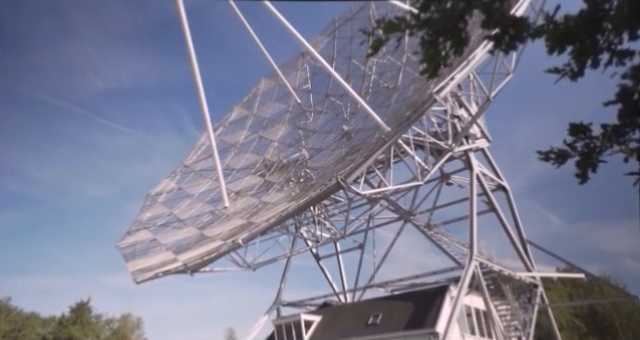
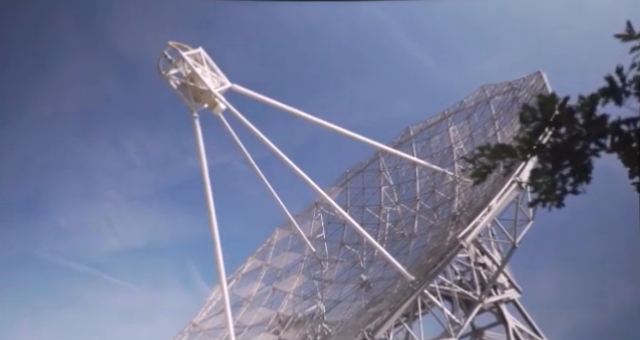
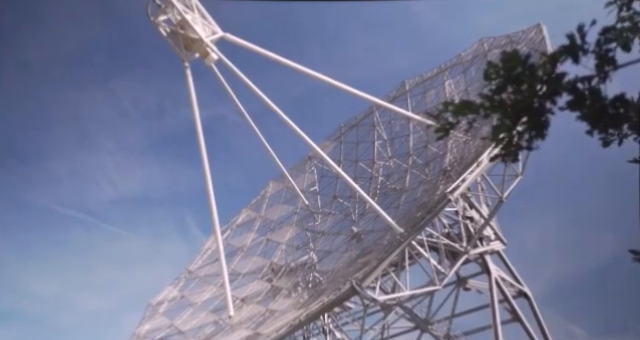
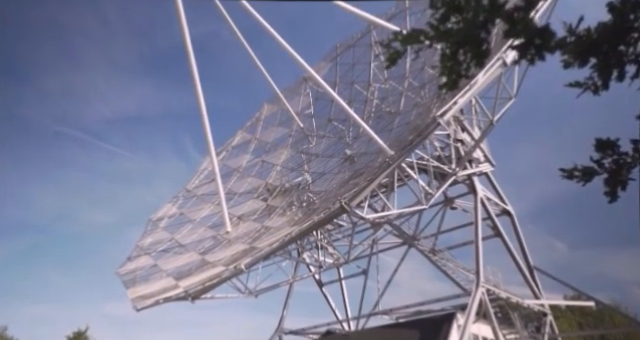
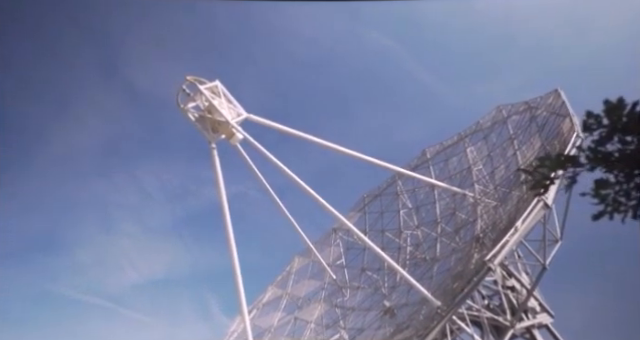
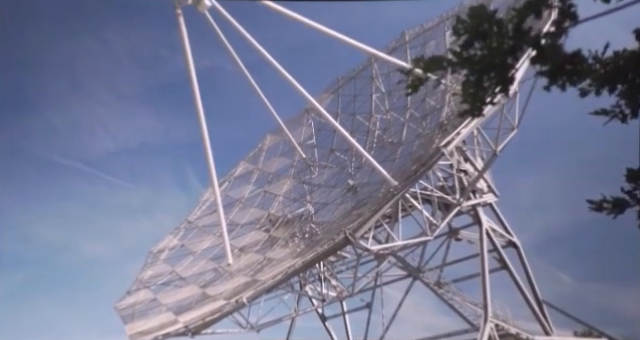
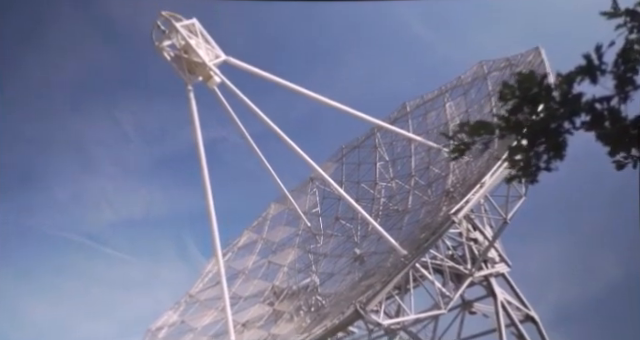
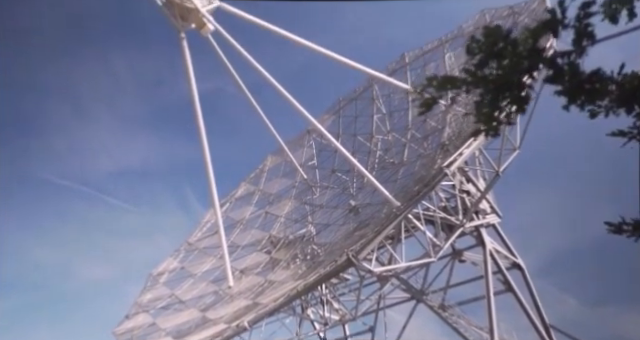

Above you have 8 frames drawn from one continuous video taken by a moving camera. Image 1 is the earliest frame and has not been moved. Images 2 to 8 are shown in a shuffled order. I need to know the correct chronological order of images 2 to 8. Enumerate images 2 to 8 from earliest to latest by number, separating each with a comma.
4, 6, 8, 3, 7, 2, 5
